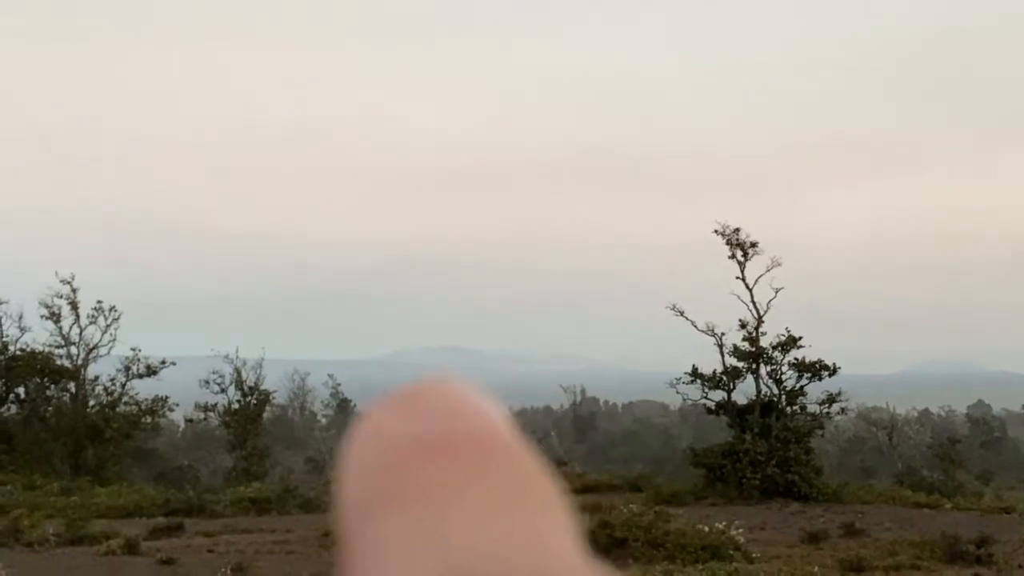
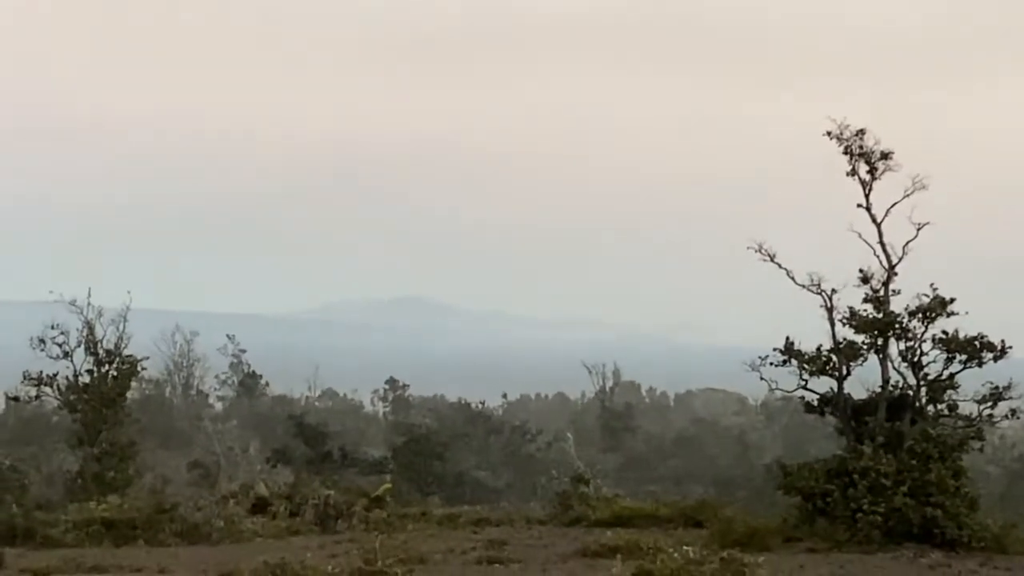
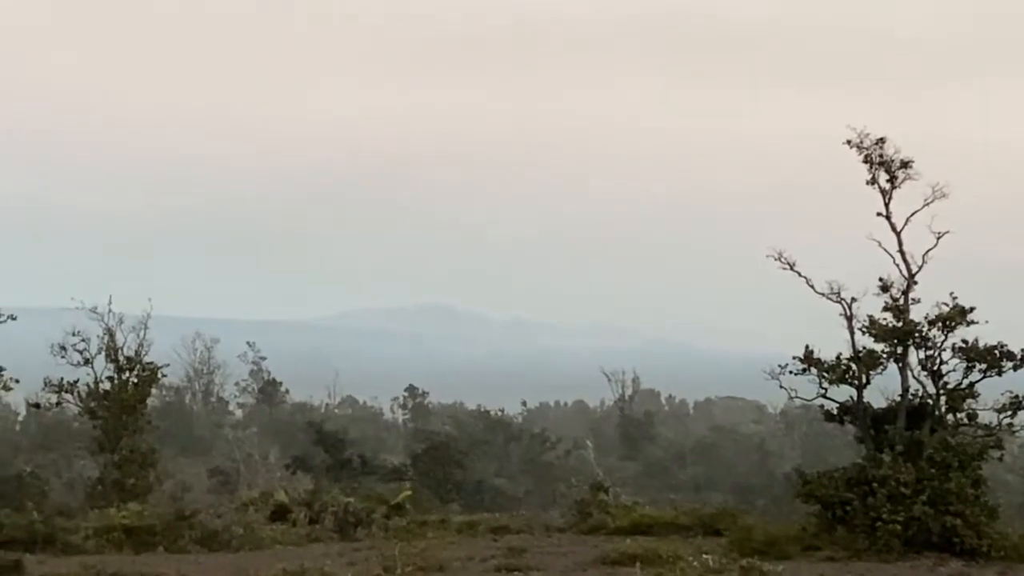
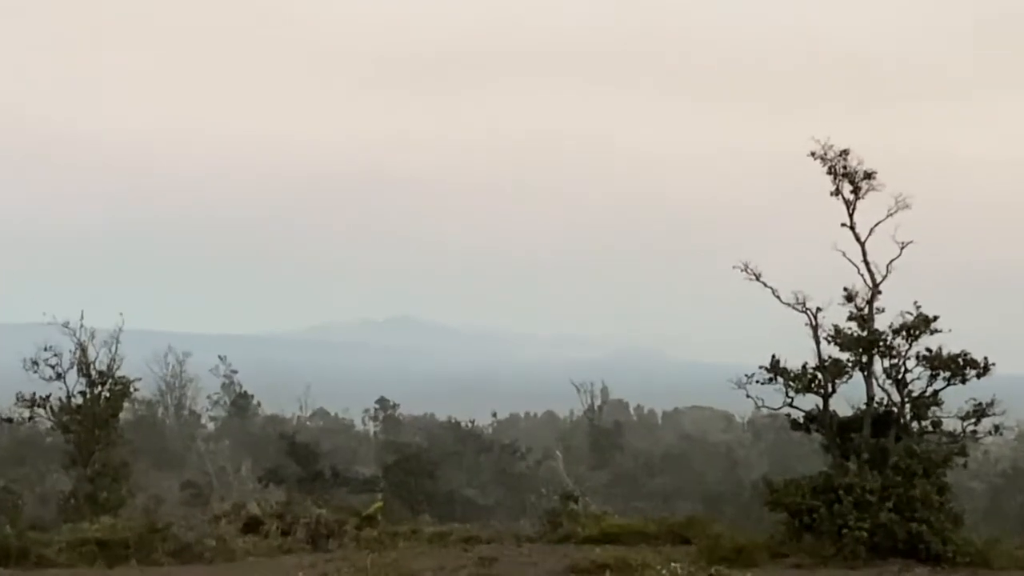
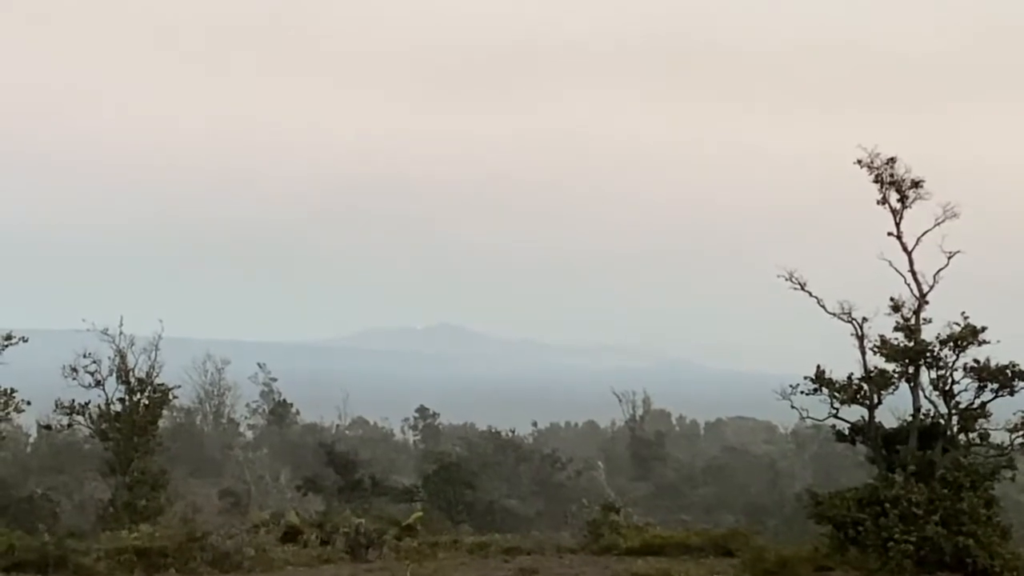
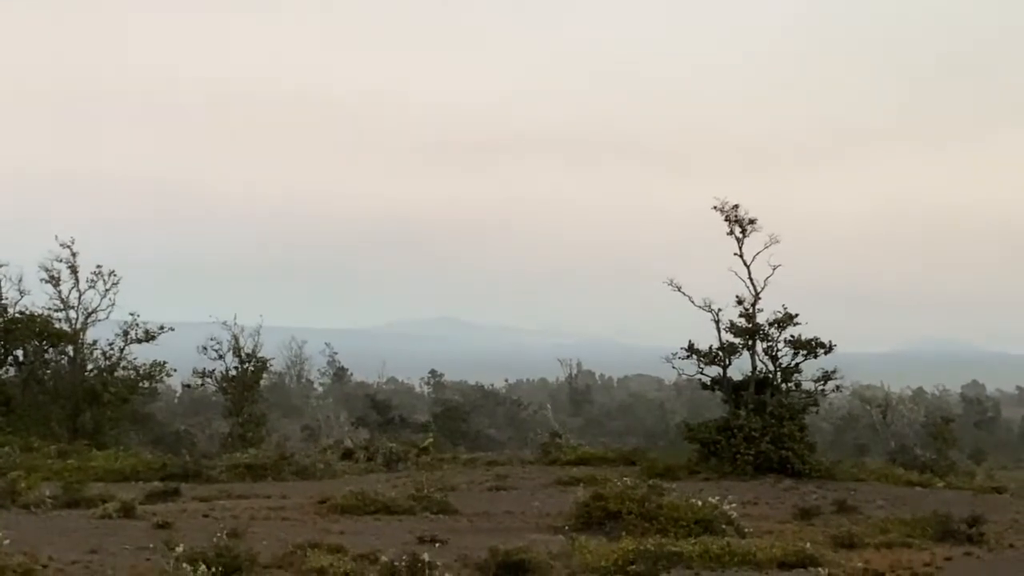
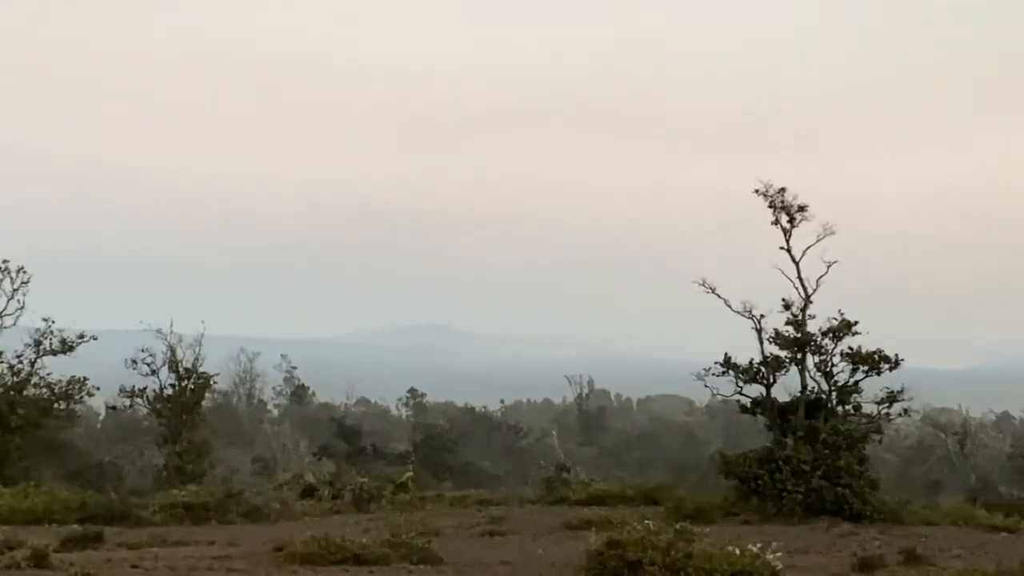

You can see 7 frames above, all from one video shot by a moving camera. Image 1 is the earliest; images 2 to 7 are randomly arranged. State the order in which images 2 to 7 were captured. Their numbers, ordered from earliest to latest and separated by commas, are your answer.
6, 7, 4, 2, 3, 5
